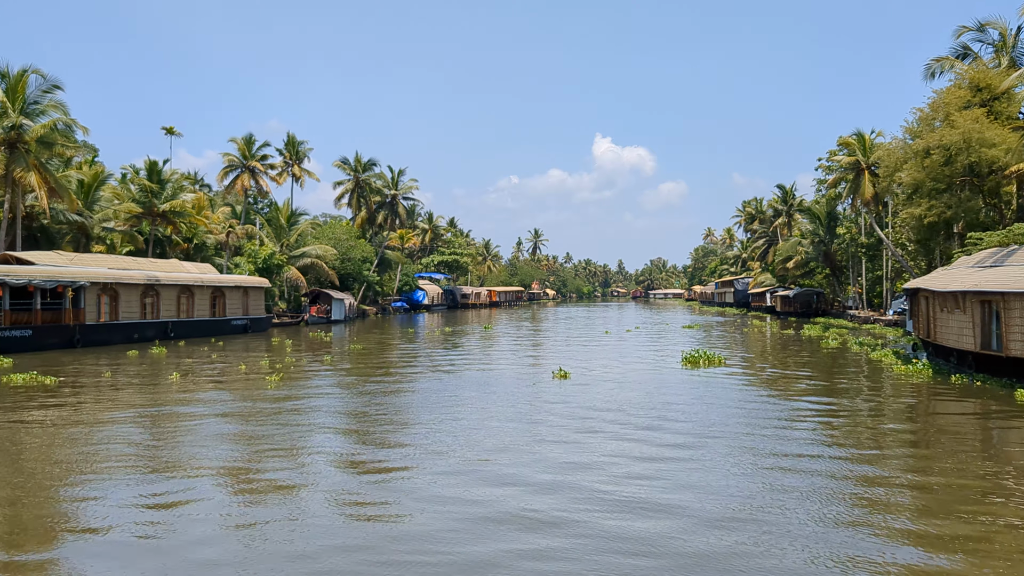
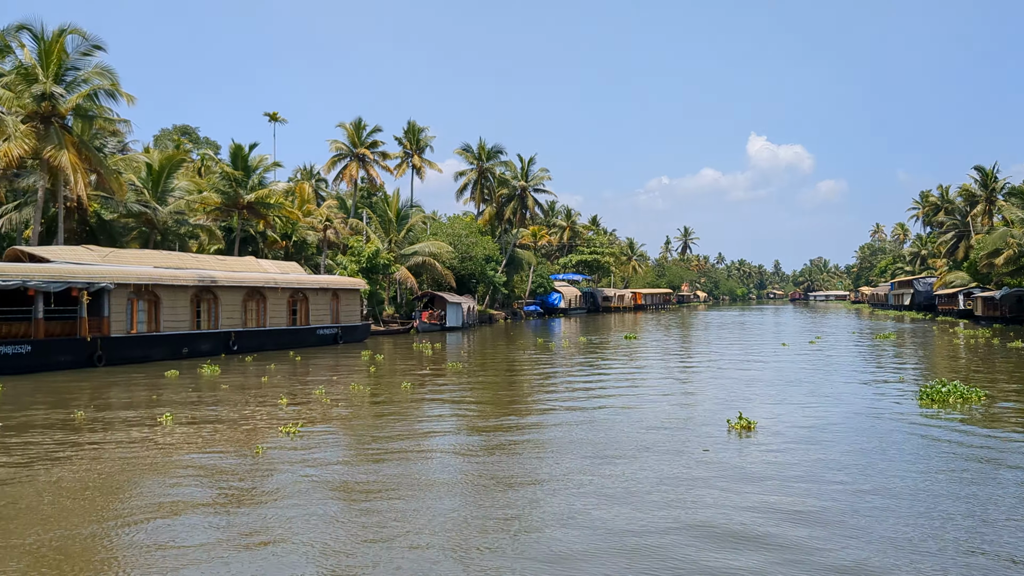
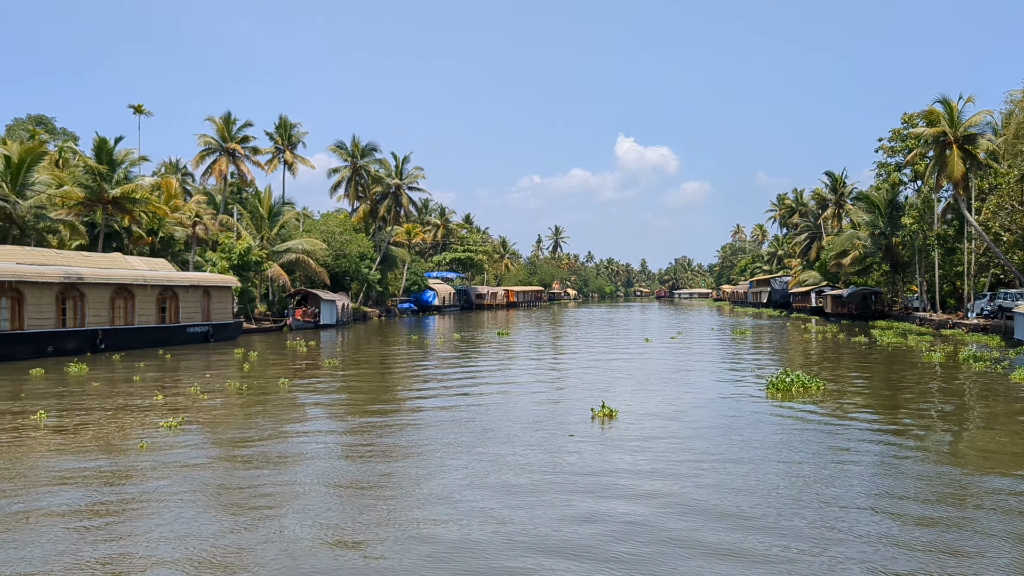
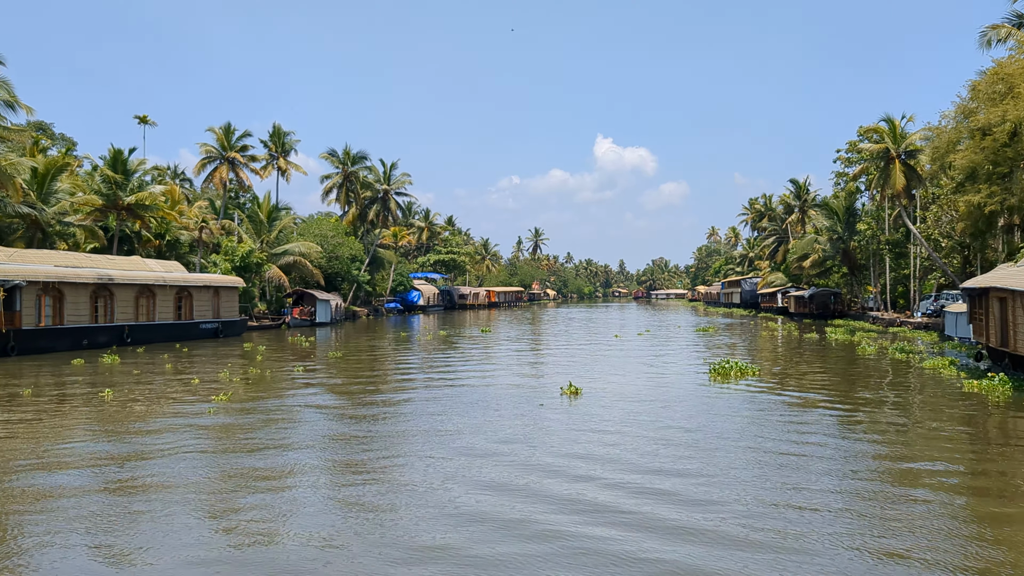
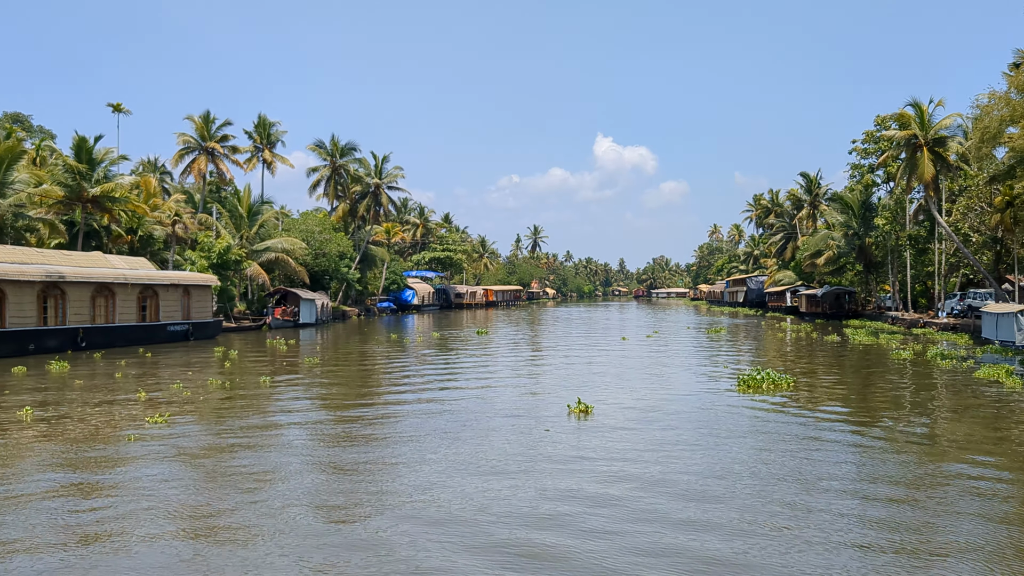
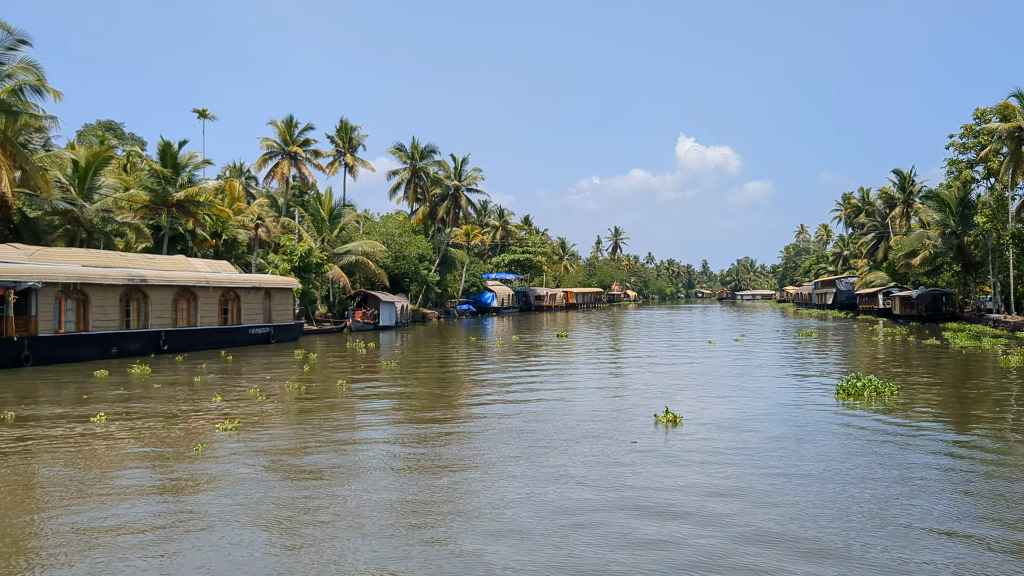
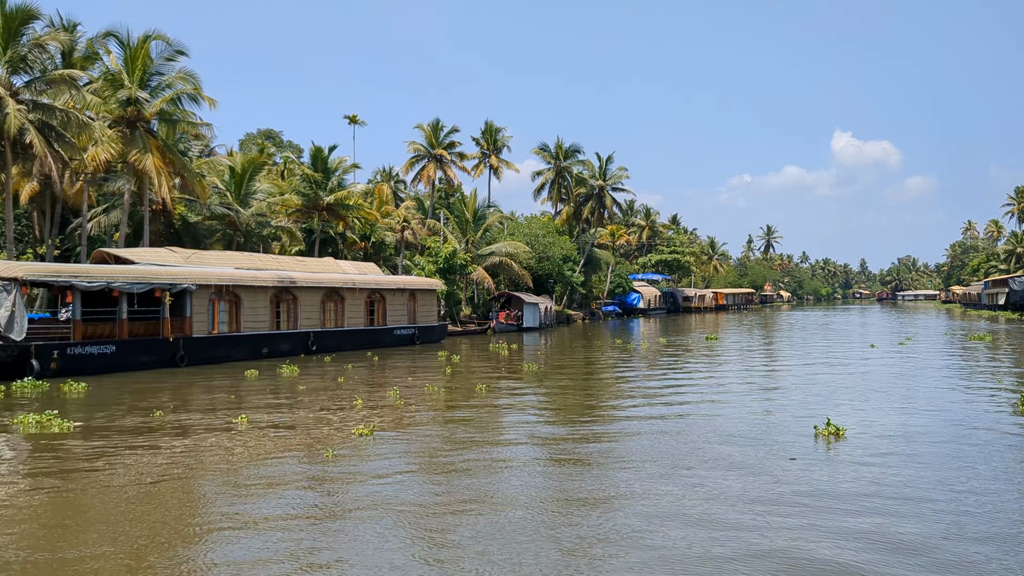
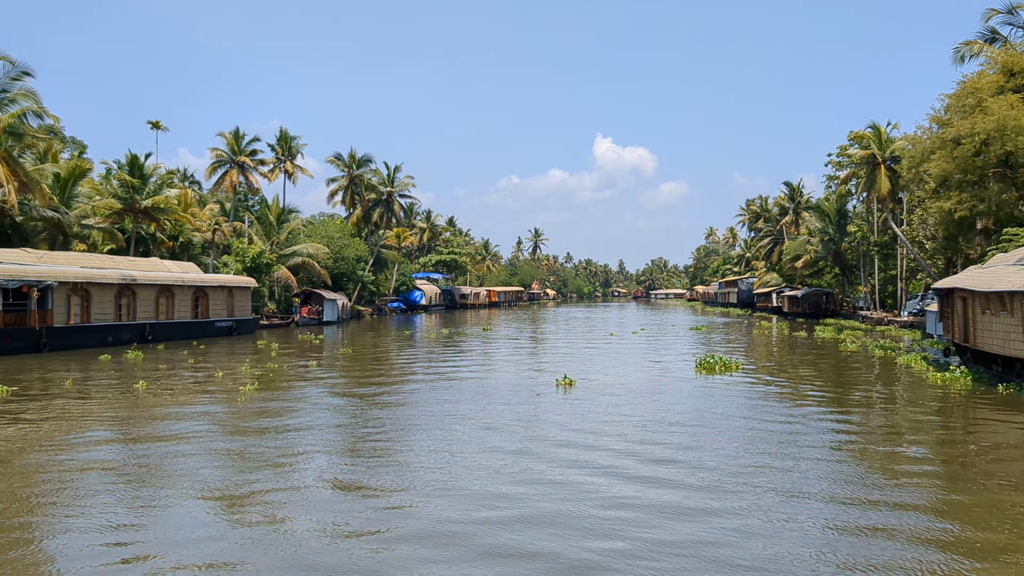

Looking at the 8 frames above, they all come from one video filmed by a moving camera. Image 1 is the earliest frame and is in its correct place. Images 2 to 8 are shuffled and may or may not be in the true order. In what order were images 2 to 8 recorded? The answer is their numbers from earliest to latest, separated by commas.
8, 4, 5, 3, 6, 2, 7
